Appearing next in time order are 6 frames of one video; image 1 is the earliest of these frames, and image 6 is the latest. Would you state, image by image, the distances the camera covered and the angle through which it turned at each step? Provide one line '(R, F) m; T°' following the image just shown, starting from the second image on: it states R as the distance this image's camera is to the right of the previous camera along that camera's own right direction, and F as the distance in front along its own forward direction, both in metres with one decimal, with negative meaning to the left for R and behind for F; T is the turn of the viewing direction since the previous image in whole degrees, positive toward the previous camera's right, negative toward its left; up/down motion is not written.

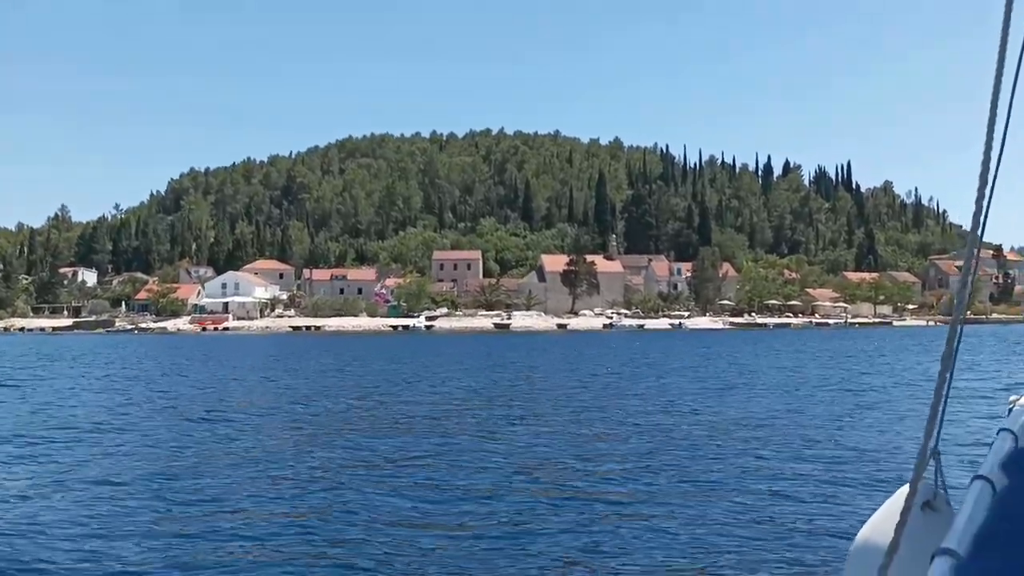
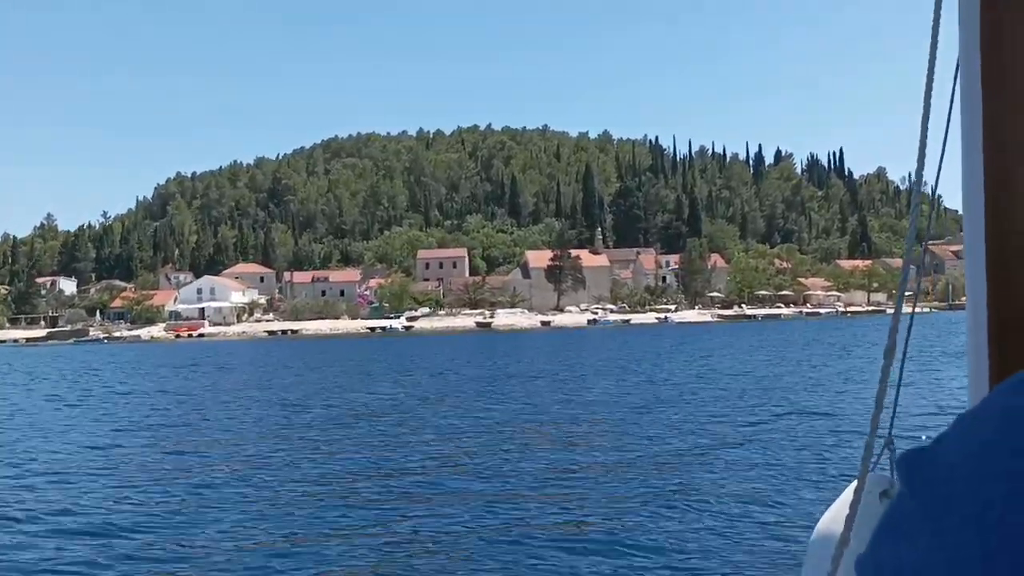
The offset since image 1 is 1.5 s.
(+1.1, +1.8) m; 0°
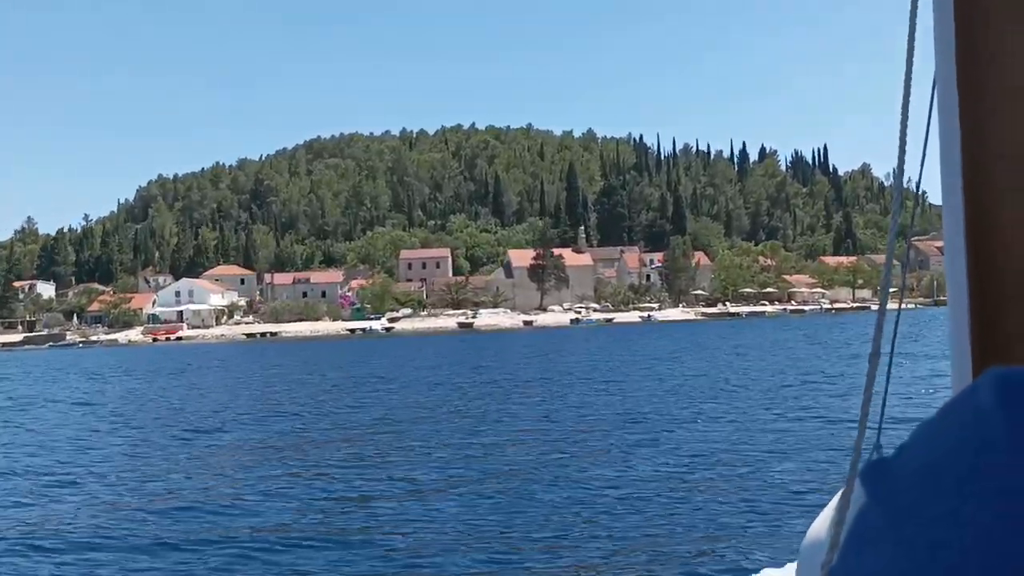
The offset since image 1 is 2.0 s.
(+0.3, +0.6) m; +1°
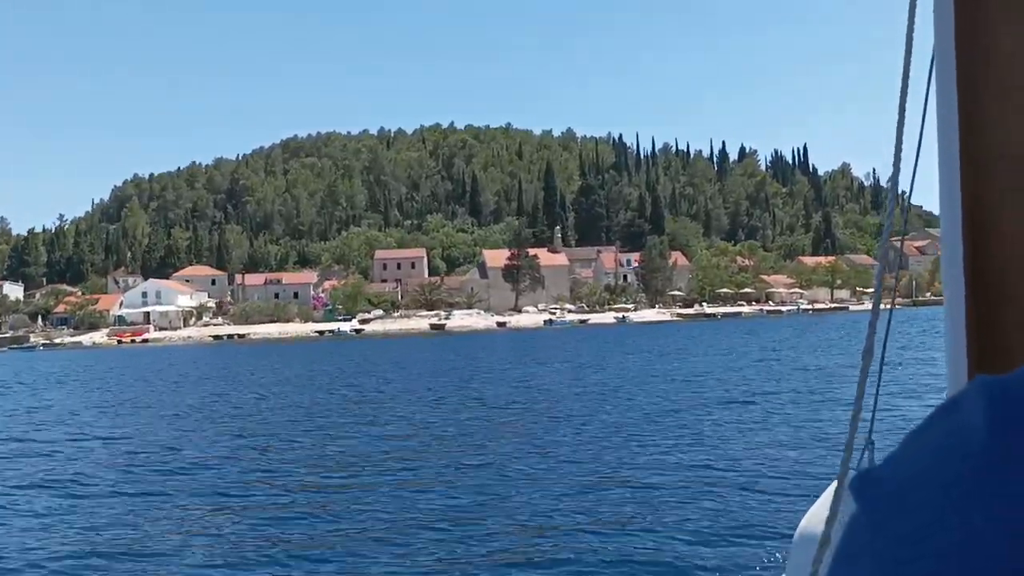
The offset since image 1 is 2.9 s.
(+0.6, +1.0) m; +1°
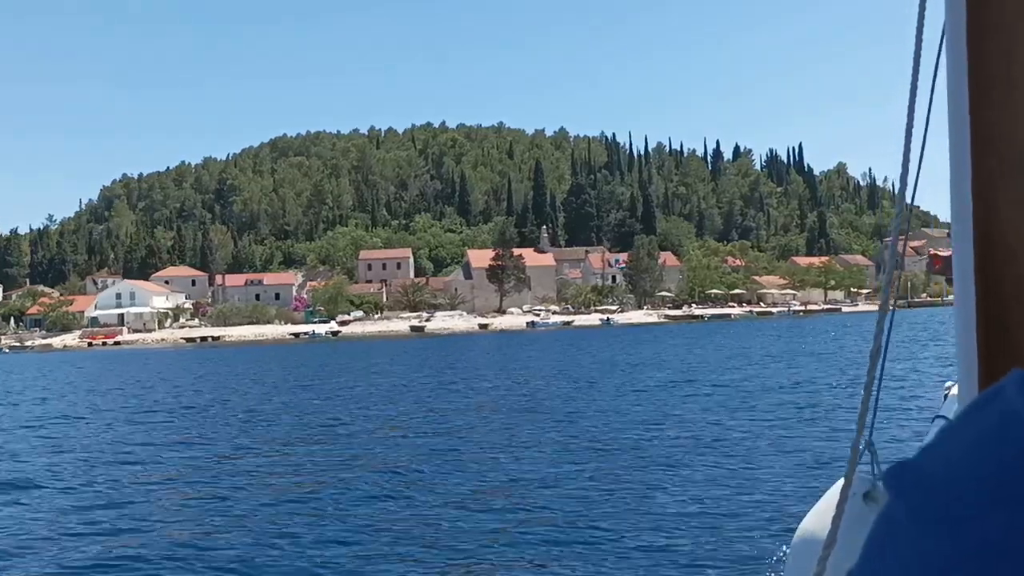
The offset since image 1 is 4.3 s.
(+0.9, +1.7) m; 0°
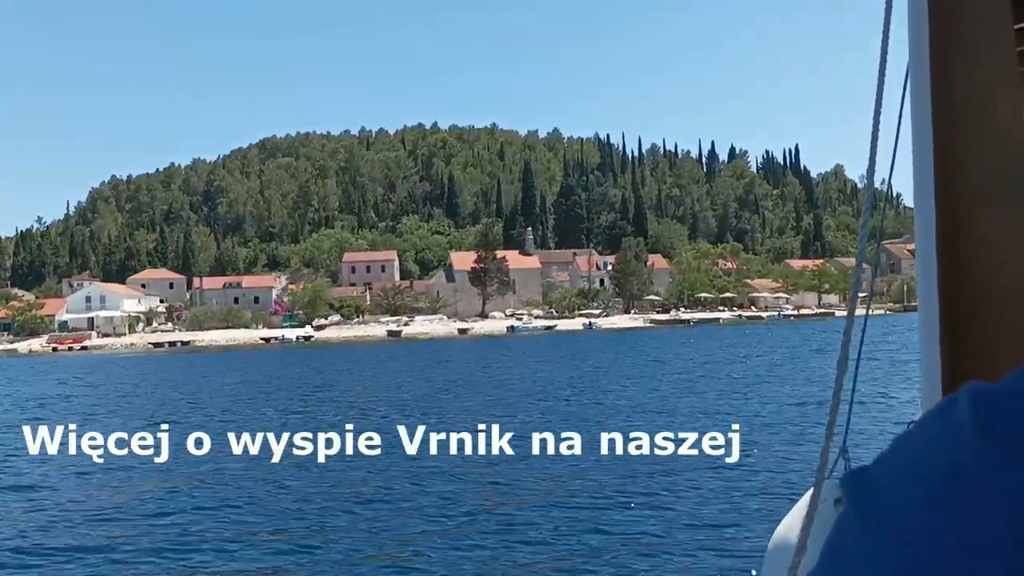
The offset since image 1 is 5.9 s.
(+1.0, +2.0) m; 0°
